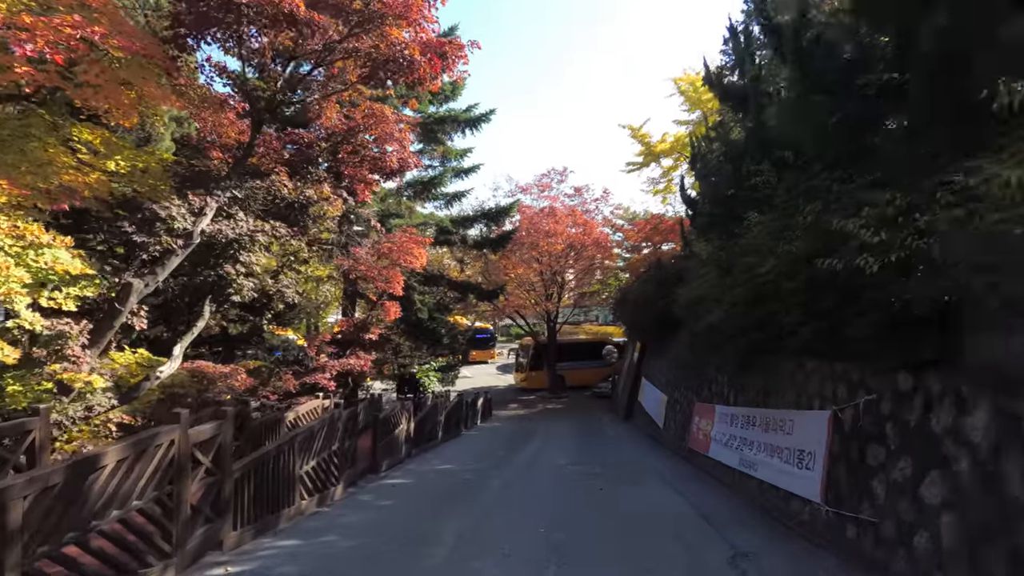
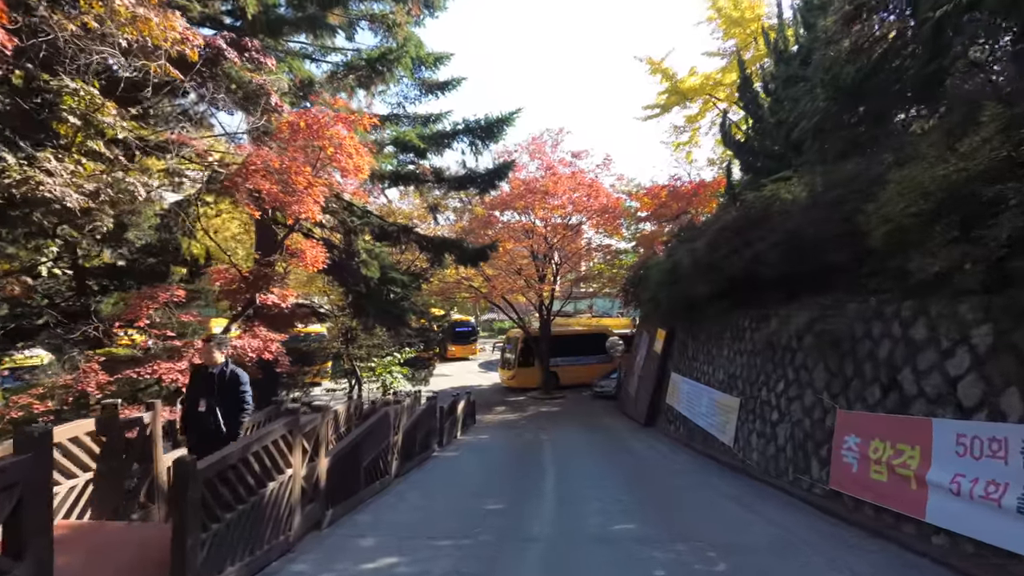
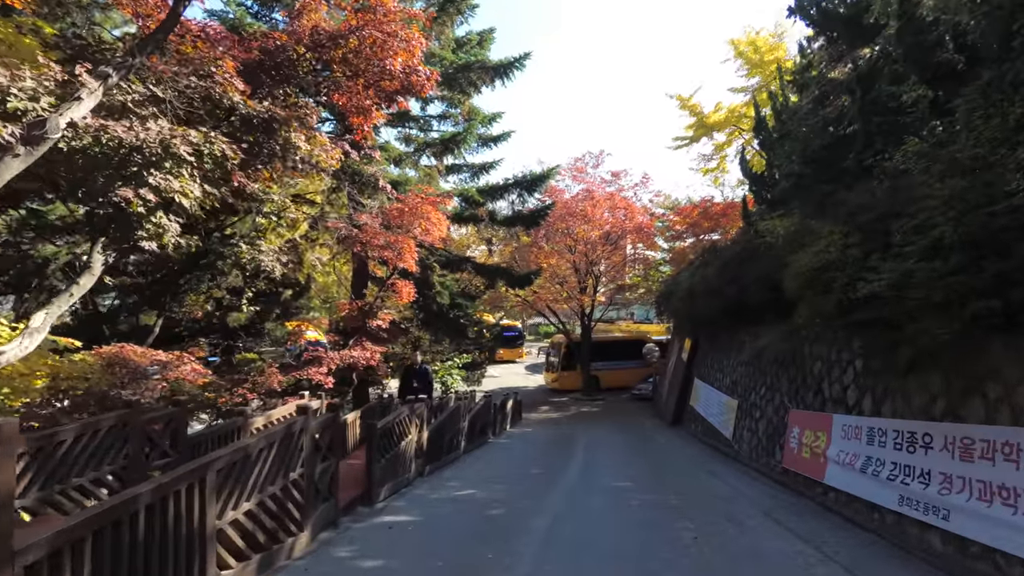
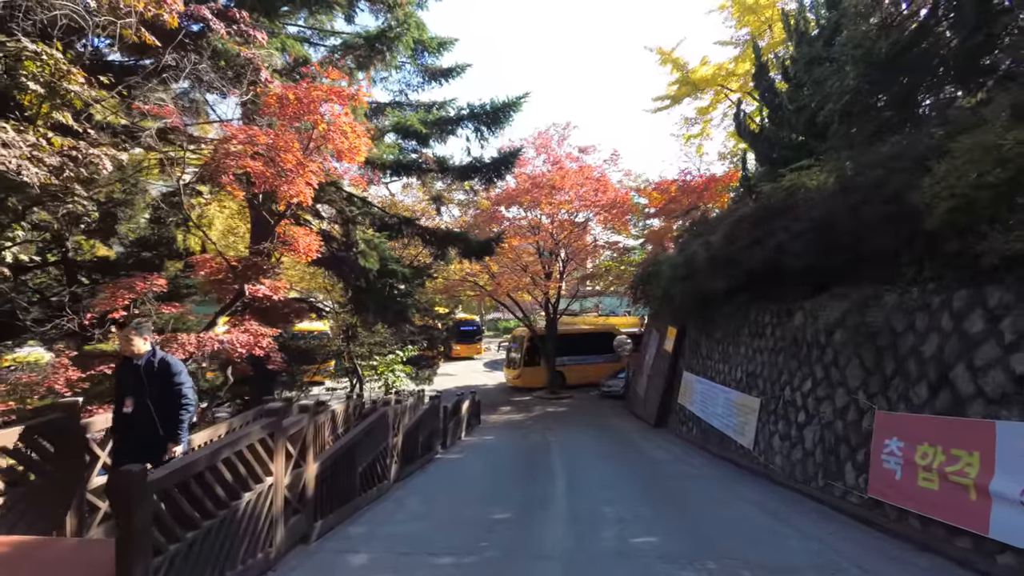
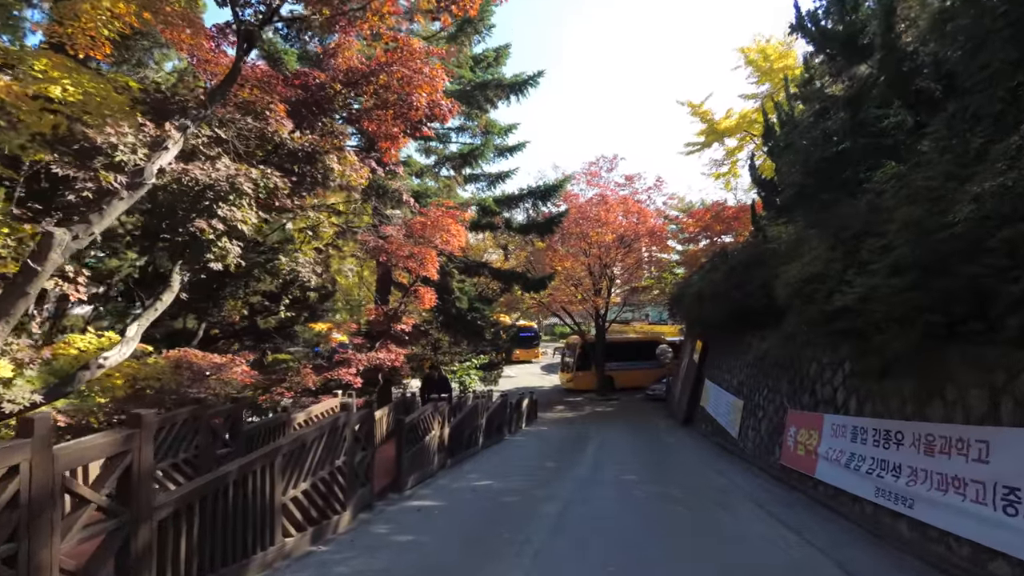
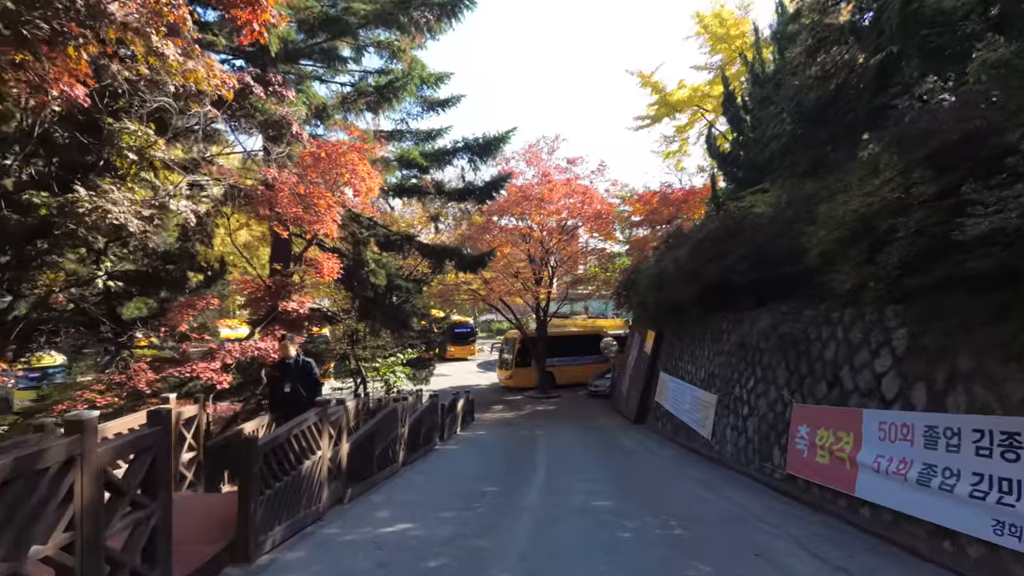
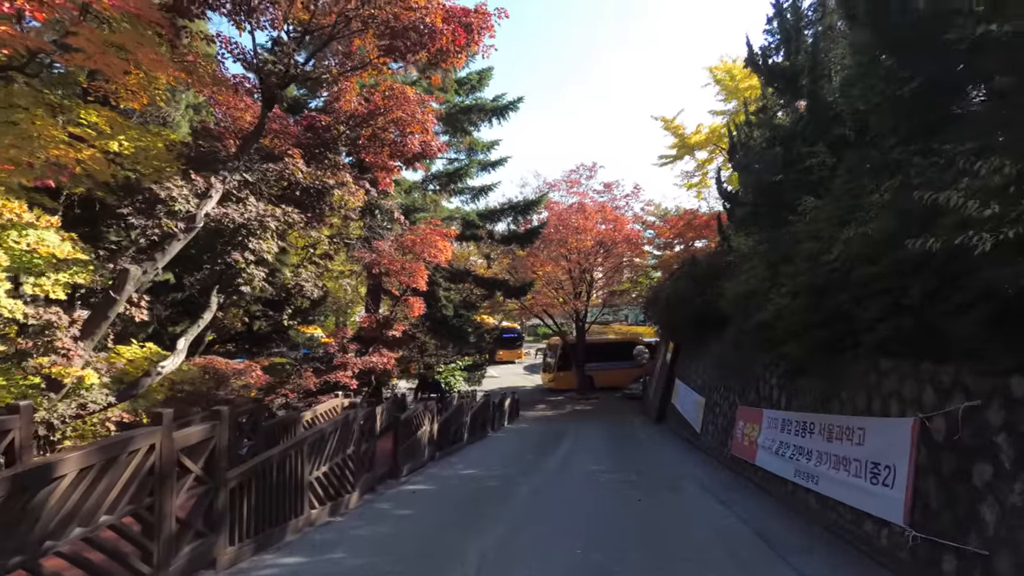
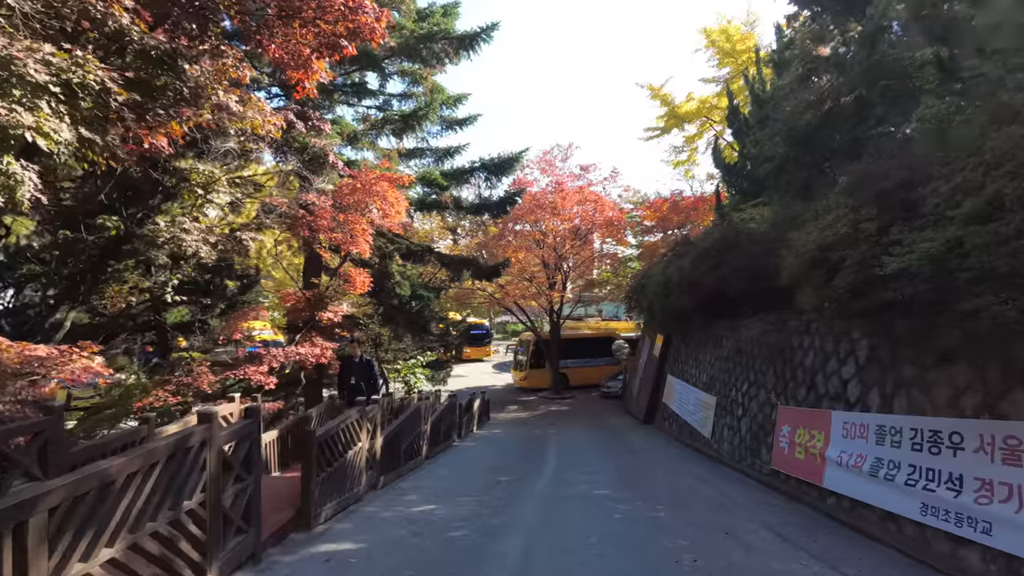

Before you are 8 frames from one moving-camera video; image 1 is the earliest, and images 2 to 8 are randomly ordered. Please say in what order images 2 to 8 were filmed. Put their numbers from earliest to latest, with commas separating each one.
7, 5, 3, 8, 6, 2, 4
